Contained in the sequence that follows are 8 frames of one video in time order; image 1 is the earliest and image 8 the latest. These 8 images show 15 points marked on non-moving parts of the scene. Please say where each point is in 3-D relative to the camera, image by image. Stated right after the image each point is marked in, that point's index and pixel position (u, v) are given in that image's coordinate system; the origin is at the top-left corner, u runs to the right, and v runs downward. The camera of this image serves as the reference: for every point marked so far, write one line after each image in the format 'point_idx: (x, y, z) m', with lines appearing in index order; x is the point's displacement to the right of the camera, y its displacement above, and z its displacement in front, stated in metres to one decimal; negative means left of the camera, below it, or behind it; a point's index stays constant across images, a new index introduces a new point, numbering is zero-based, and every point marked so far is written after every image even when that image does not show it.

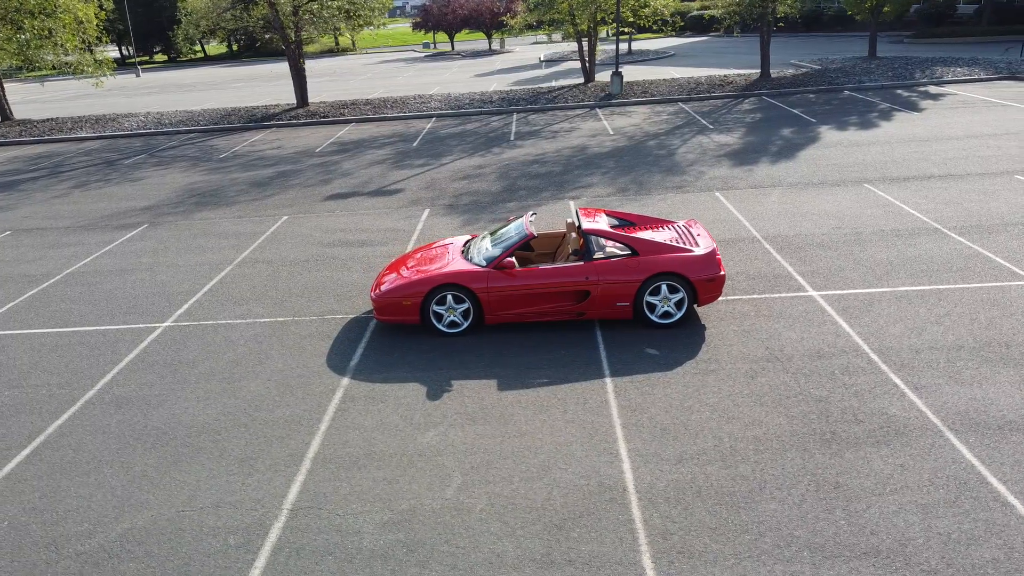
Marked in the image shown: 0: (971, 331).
0: (+5.0, -0.5, +8.6) m
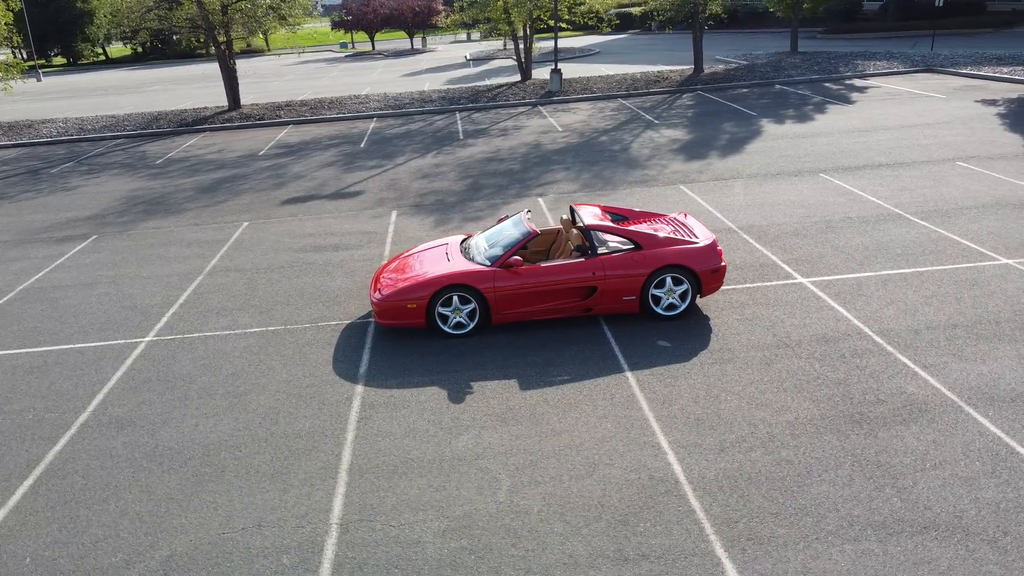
0: (+5.1, -0.2, +9.1) m
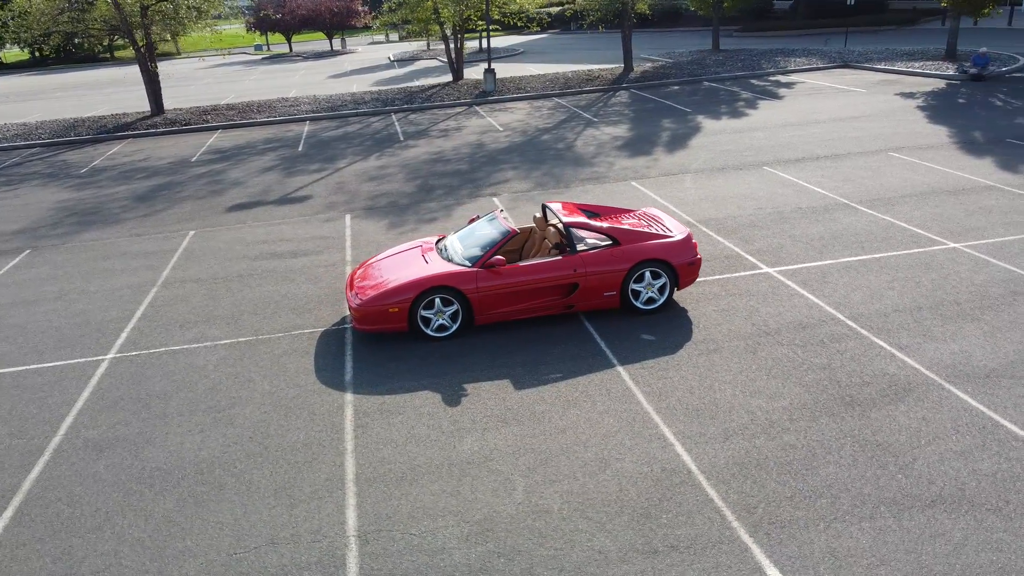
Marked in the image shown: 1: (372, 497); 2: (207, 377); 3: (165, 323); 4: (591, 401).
0: (+4.9, 0.0, +9.5) m
1: (-1.1, -1.6, +6.3) m
2: (-3.2, -1.0, +8.5) m
3: (-4.4, -0.5, +10.1) m
4: (+0.8, -1.1, +7.6) m
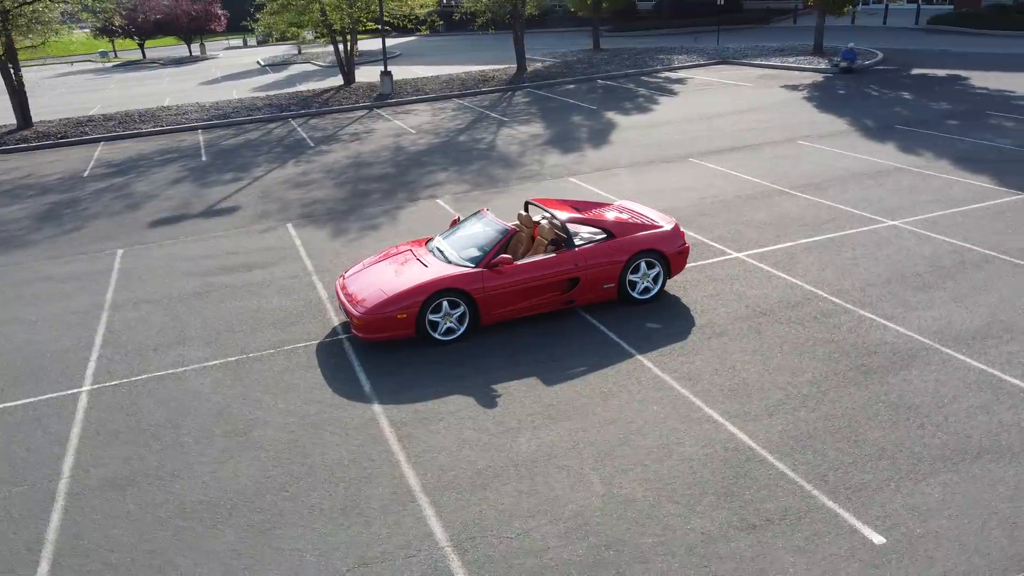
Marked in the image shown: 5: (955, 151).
0: (+4.8, +0.3, +10.3) m
1: (-0.5, -1.7, +6.2) m
2: (-3.0, -1.1, +8.0) m
3: (-4.4, -0.7, +9.4) m
4: (+1.1, -1.0, +7.7) m
5: (+8.7, +2.6, +15.8) m
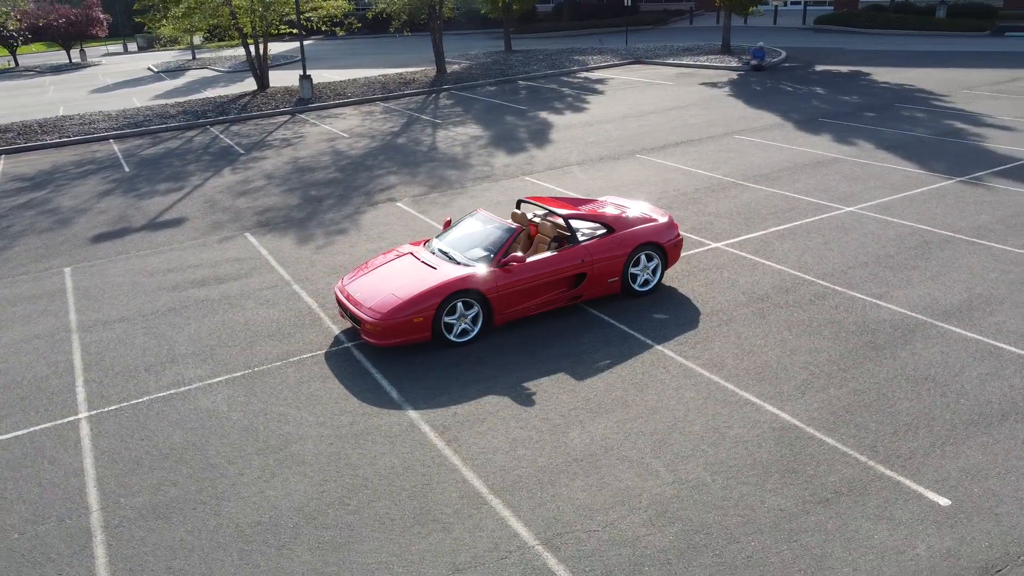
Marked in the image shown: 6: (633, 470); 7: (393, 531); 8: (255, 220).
0: (+4.7, +0.5, +10.9) m
1: (+0.1, -1.7, +6.1) m
2: (-2.7, -1.2, +7.6) m
3: (-4.2, -0.9, +8.8) m
4: (+1.4, -0.9, +7.8) m
5: (+7.7, +3.0, +16.8) m
6: (+1.0, -1.5, +6.4) m
7: (-0.9, -1.8, +5.9) m
8: (-4.6, +1.2, +14.4) m
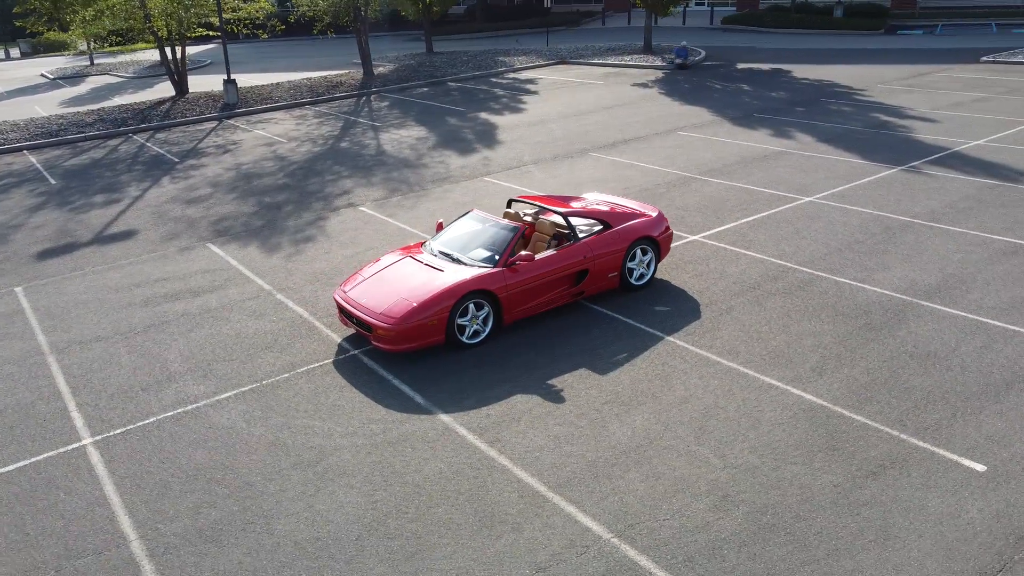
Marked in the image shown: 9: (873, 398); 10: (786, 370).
0: (+4.5, +0.7, +11.4) m
1: (+0.6, -1.6, +6.1) m
2: (-2.4, -1.3, +7.3) m
3: (-4.1, -1.1, +8.3) m
4: (+1.7, -0.8, +8.0) m
5: (+6.7, +3.3, +17.7) m
6: (+1.4, -1.4, +6.6) m
7: (-0.4, -1.8, +5.8) m
8: (-5.2, +1.0, +13.9) m
9: (+3.3, -1.0, +7.3) m
10: (+2.7, -0.8, +7.9) m
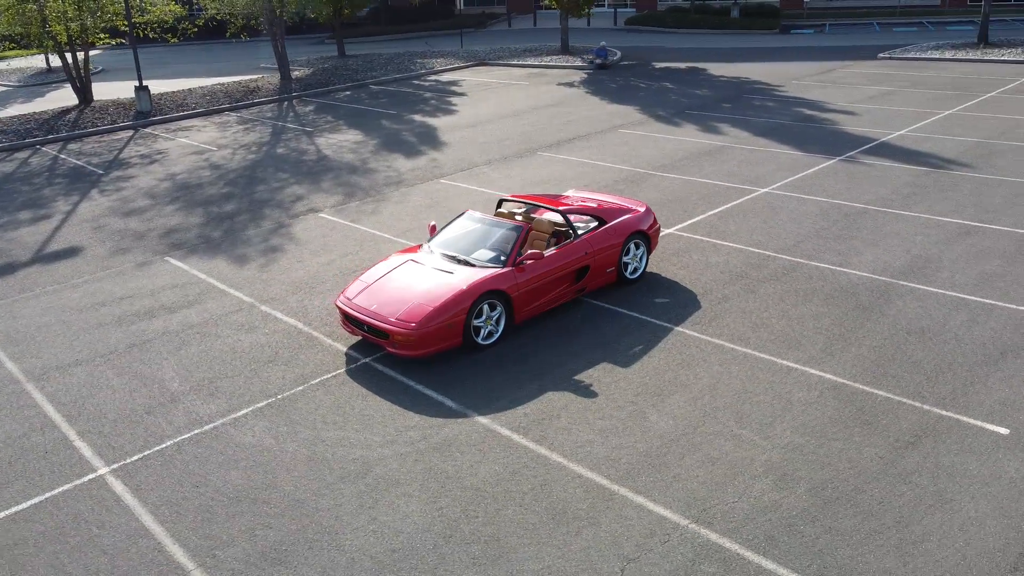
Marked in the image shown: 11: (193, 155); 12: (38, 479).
0: (+4.2, +0.9, +11.9) m
1: (+1.1, -1.6, +6.2) m
2: (-2.0, -1.4, +7.0) m
3: (-3.8, -1.3, +7.8) m
4: (+1.9, -0.7, +8.2) m
5: (+5.5, +3.6, +18.5) m
6: (+1.8, -1.3, +6.8) m
7: (+0.2, -1.8, +5.8) m
8: (-5.7, +0.8, +13.2) m
9: (+3.6, -0.8, +7.7) m
10: (+2.9, -0.7, +8.2) m
11: (-7.7, +3.2, +19.4) m
12: (-4.1, -1.6, +6.9) m
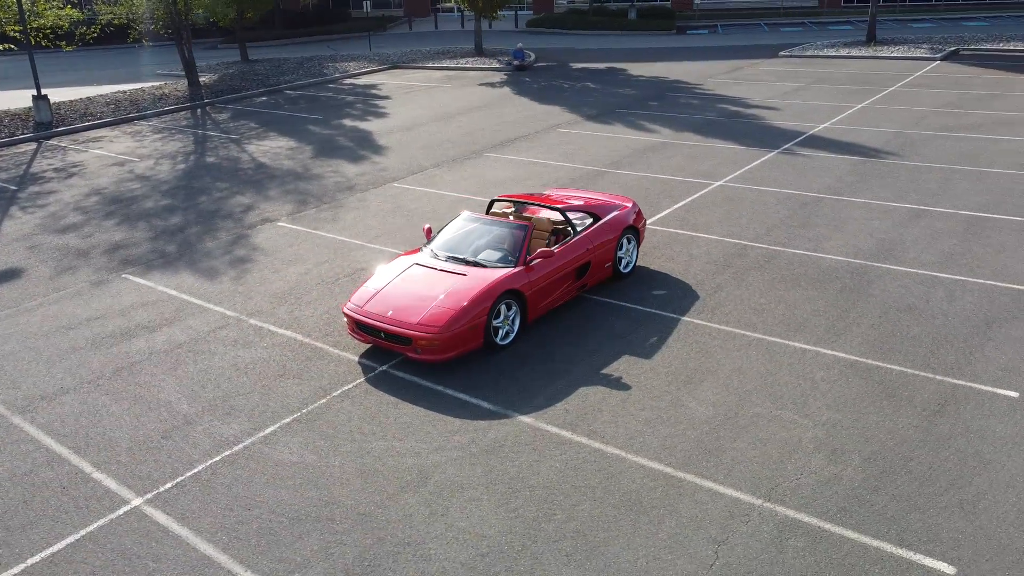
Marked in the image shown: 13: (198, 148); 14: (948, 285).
0: (+3.8, +1.1, +12.4) m
1: (+1.6, -1.5, +6.4) m
2: (-1.5, -1.5, +6.8) m
3: (-3.4, -1.4, +7.3) m
4: (+2.1, -0.6, +8.5) m
5: (+4.1, +3.8, +19.1) m
6: (+2.3, -1.2, +7.0) m
7: (+0.8, -1.7, +5.9) m
8: (-6.1, +0.4, +12.4) m
9: (+3.9, -0.6, +8.2) m
10: (+3.1, -0.5, +8.6) m
11: (-9.0, +2.8, +18.3) m
12: (-3.5, -1.8, +6.3) m
13: (-7.7, +3.4, +19.8) m
14: (+5.2, 0.0, +9.6) m
